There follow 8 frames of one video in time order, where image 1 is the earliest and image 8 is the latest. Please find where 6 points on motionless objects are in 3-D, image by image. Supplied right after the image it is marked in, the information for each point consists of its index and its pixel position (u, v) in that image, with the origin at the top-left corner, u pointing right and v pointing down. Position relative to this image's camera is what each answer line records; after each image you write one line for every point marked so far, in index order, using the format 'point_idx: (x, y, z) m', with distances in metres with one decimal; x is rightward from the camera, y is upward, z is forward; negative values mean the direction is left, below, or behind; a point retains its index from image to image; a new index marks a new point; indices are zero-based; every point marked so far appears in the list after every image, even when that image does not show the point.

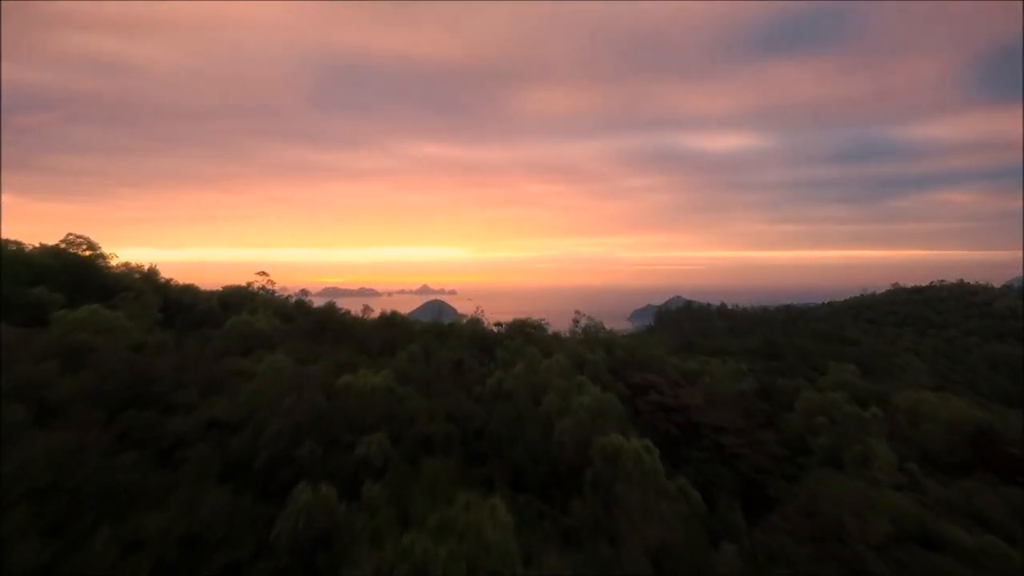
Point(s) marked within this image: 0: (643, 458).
0: (+1.0, -1.3, +5.9) m
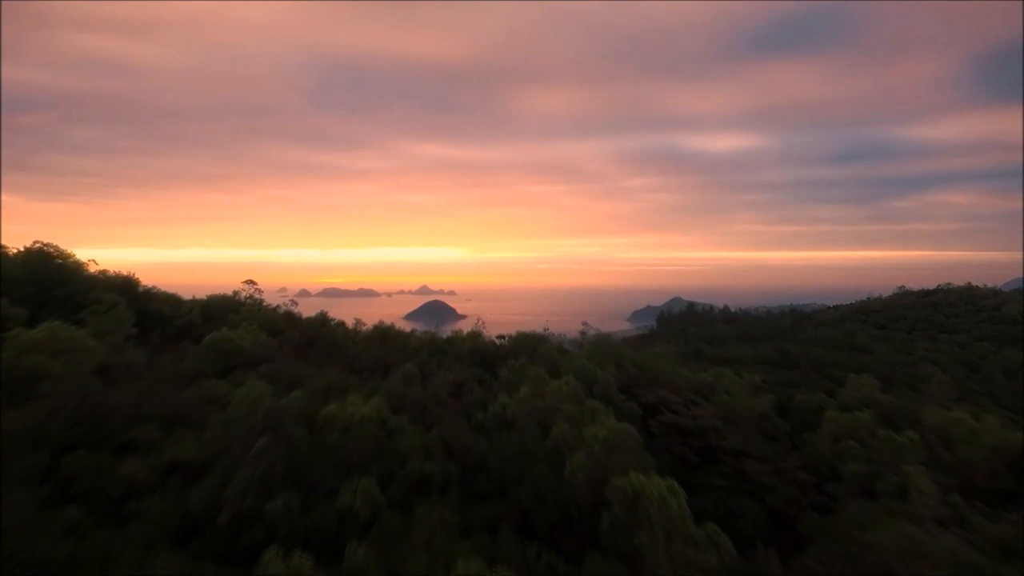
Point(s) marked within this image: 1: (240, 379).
0: (+1.1, -1.5, +5.2) m
1: (-2.4, -0.8, +6.7) m
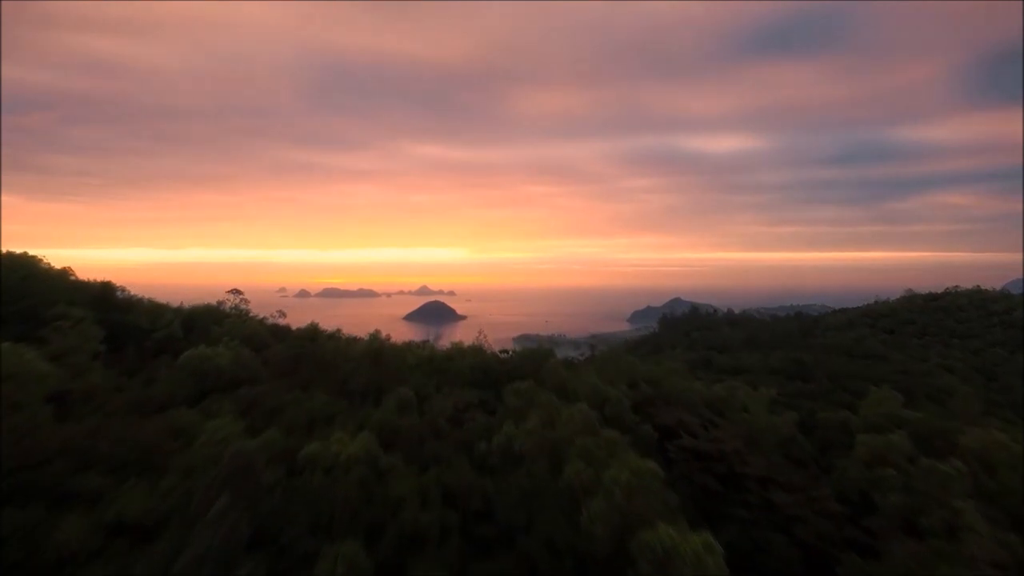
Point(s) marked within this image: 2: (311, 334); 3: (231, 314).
0: (+1.1, -1.6, +4.4) m
1: (-2.4, -0.9, +6.0) m
2: (-2.7, -0.6, +9.9) m
3: (-3.8, -0.4, +10.1) m
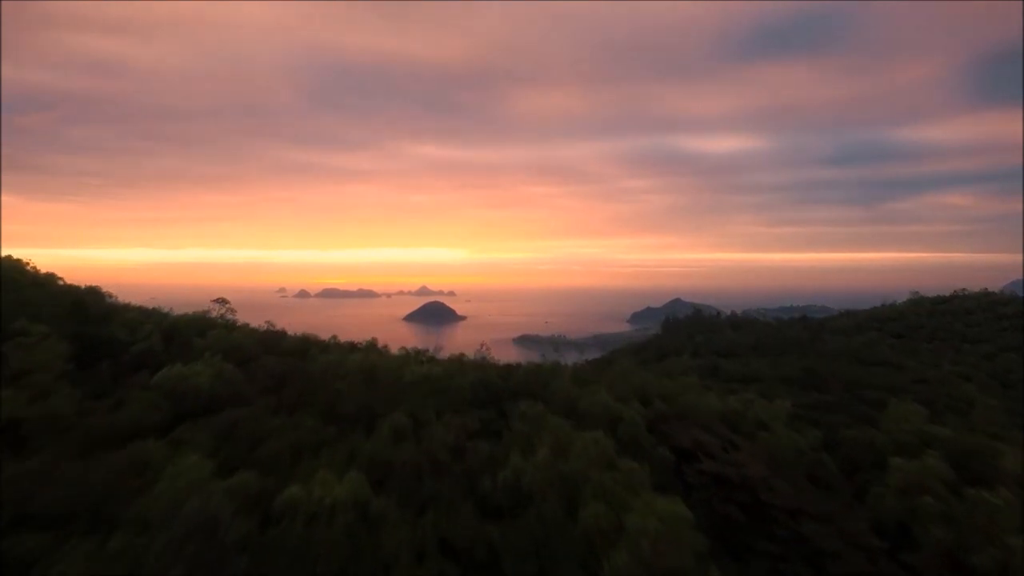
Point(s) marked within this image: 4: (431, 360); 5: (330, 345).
0: (+1.2, -1.7, +3.8) m
1: (-2.3, -1.1, +5.3) m
2: (-2.6, -0.7, +9.3) m
3: (-3.8, -0.5, +9.5) m
4: (-1.1, -1.0, +10.1) m
5: (-2.5, -0.8, +10.3) m
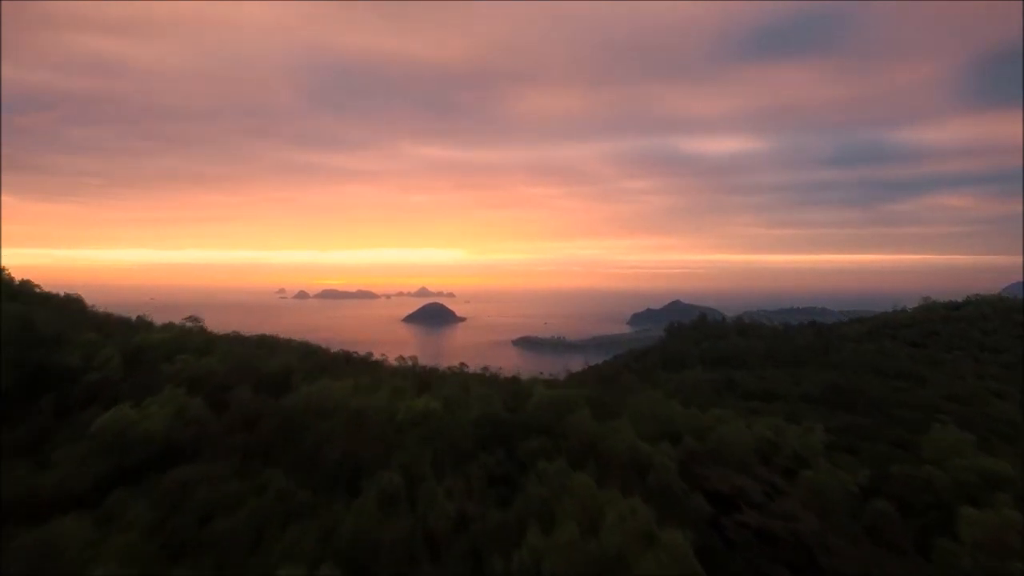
0: (+1.3, -1.9, +2.7) m
1: (-2.2, -1.2, +4.3) m
2: (-2.5, -0.9, +8.2) m
3: (-3.7, -0.7, +8.4) m
4: (-1.0, -1.2, +9.0) m
5: (-2.4, -1.0, +9.3) m
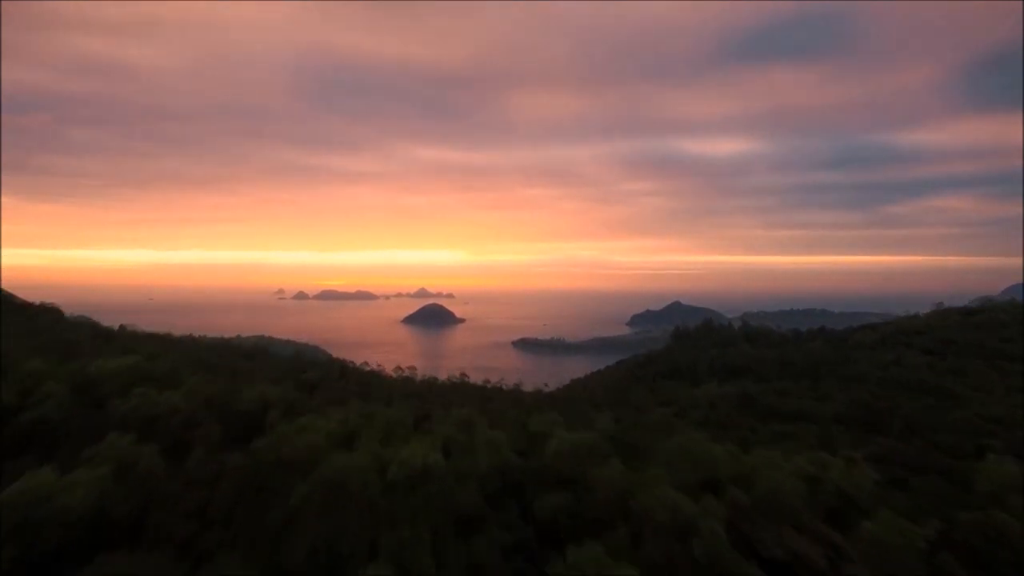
0: (+1.4, -2.1, +1.6) m
1: (-2.1, -1.4, +3.1) m
2: (-2.4, -1.1, +7.1) m
3: (-3.6, -0.9, +7.3) m
4: (-0.8, -1.4, +7.9) m
5: (-2.3, -1.2, +8.1) m
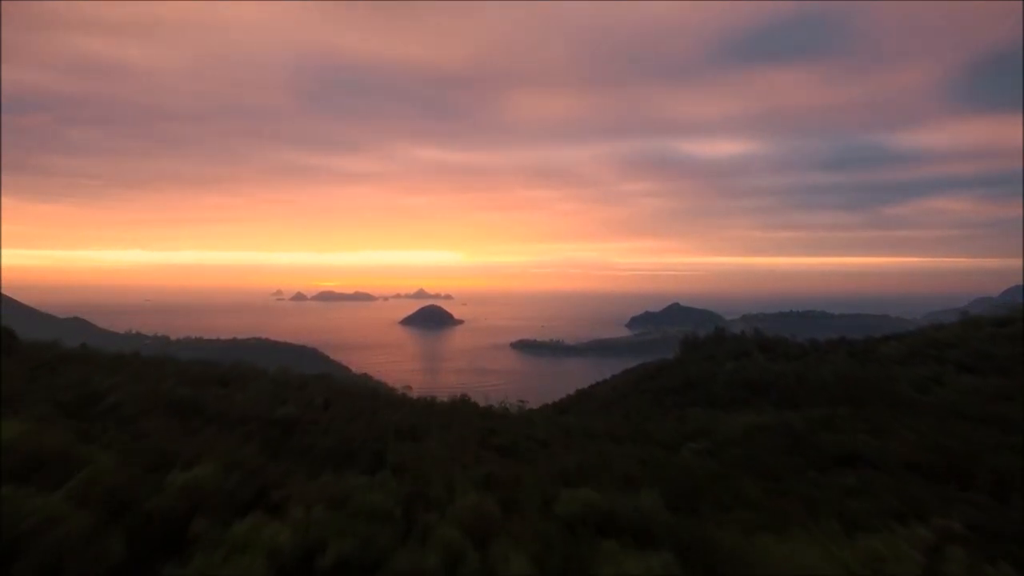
0: (+1.6, -2.5, -0.5) m
1: (-1.9, -1.8, +1.0) m
2: (-2.2, -1.5, +5.0) m
3: (-3.4, -1.2, +5.2) m
4: (-0.7, -1.8, +5.8) m
5: (-2.1, -1.6, +6.0) m
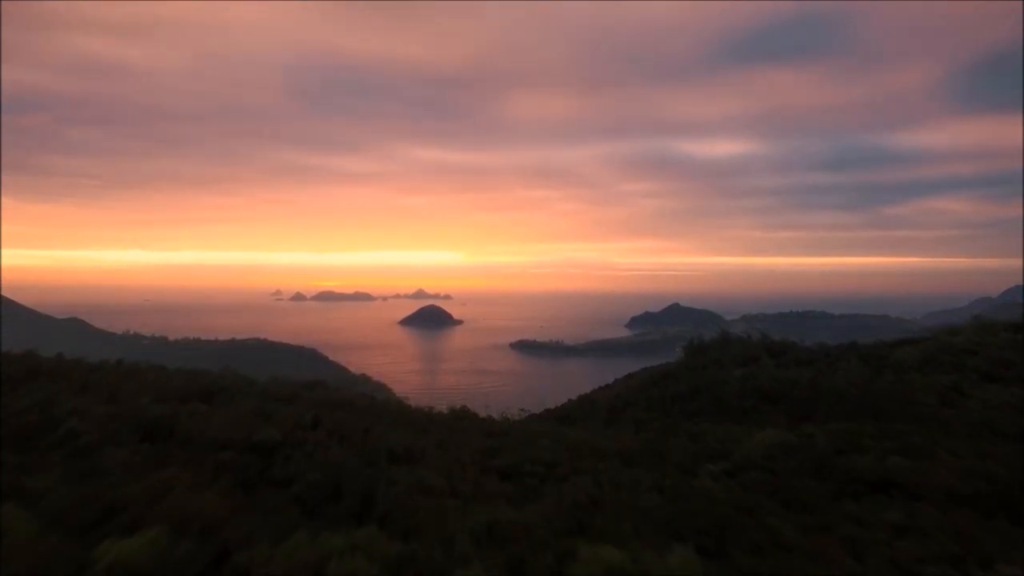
0: (+1.7, -2.6, -1.6) m
1: (-1.8, -2.0, -0.1) m
2: (-2.1, -1.6, +3.9) m
3: (-3.3, -1.4, +4.1) m
4: (-0.6, -1.9, +4.7) m
5: (-2.0, -1.7, +4.9) m
